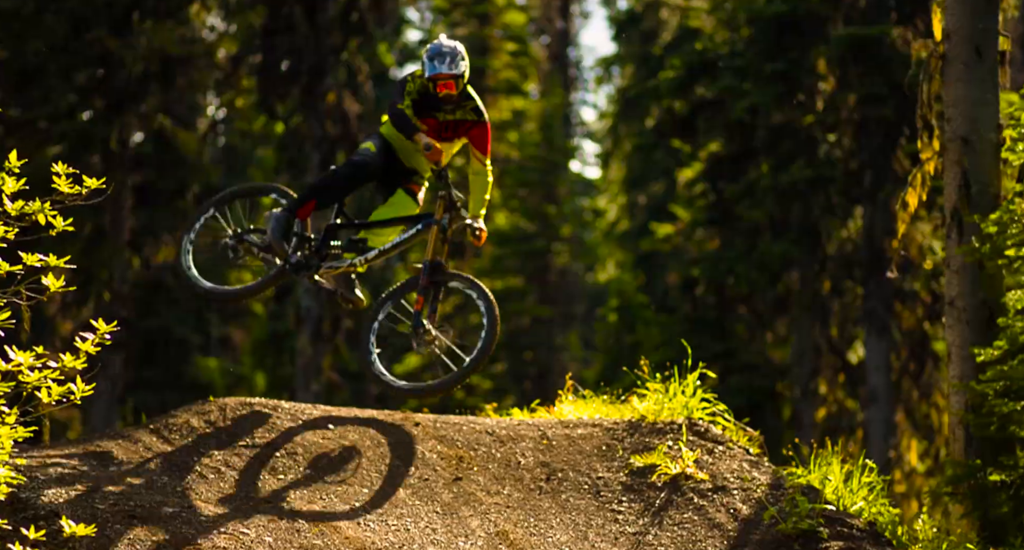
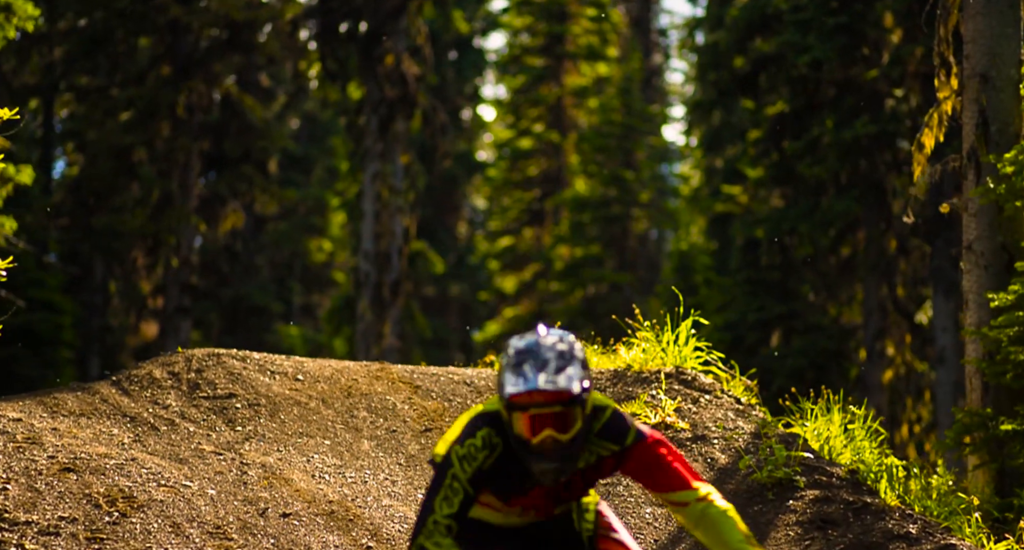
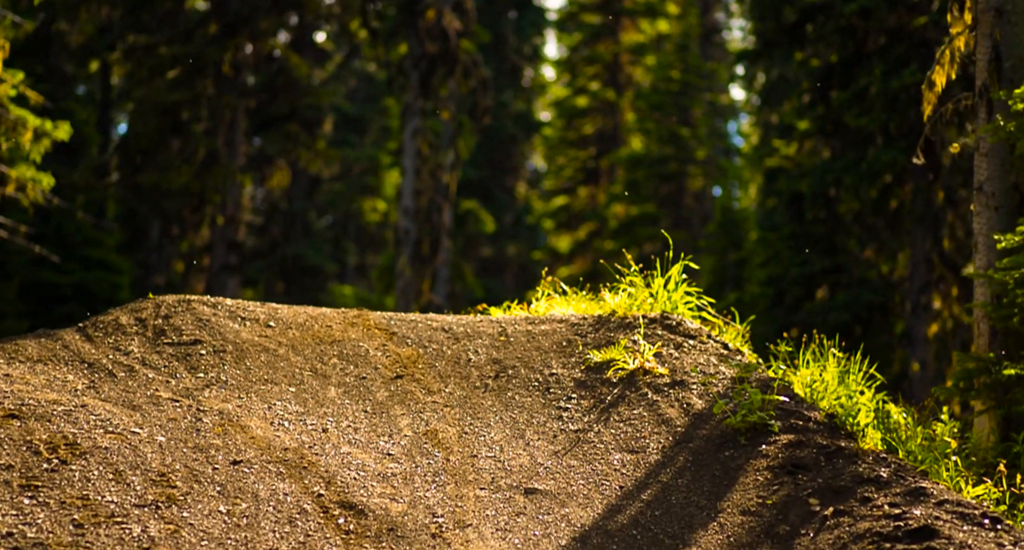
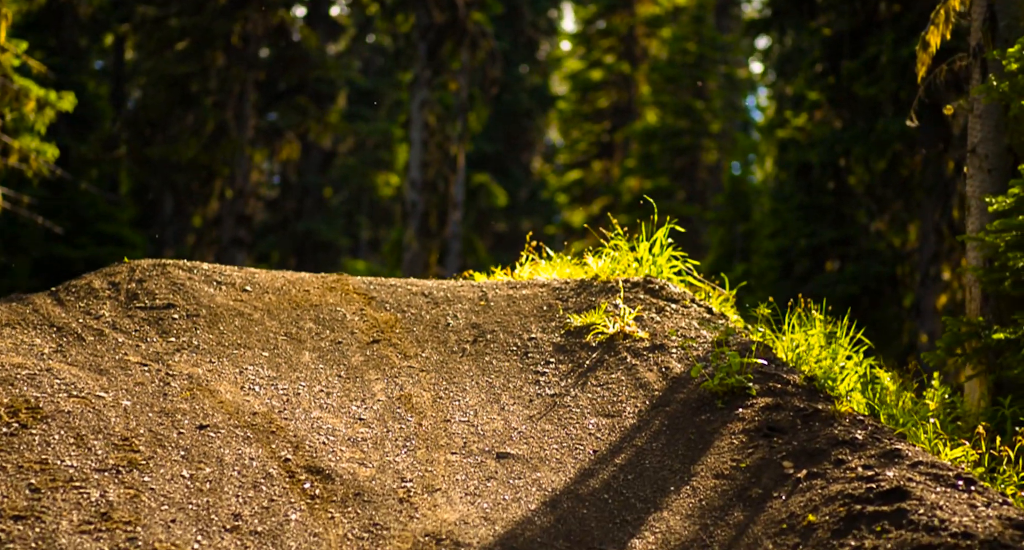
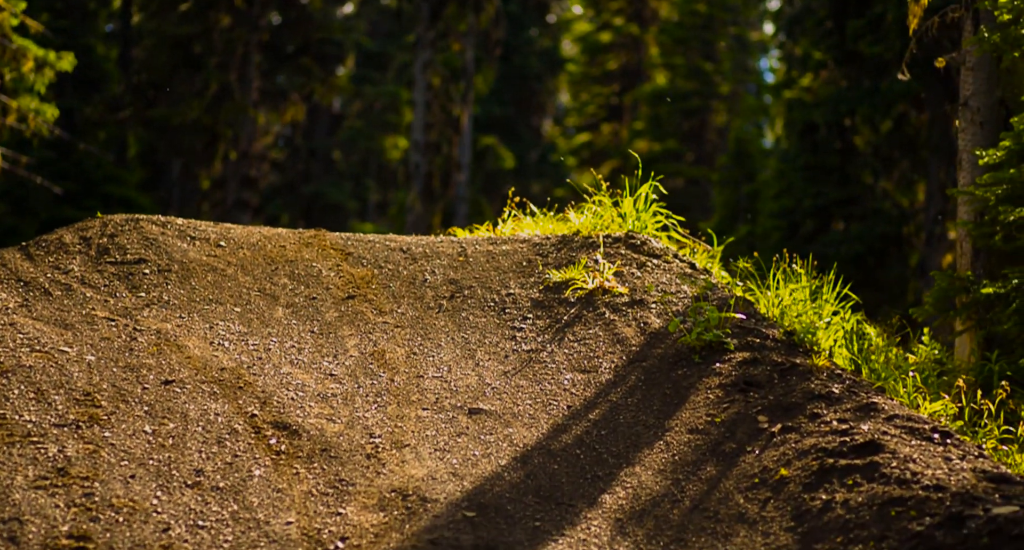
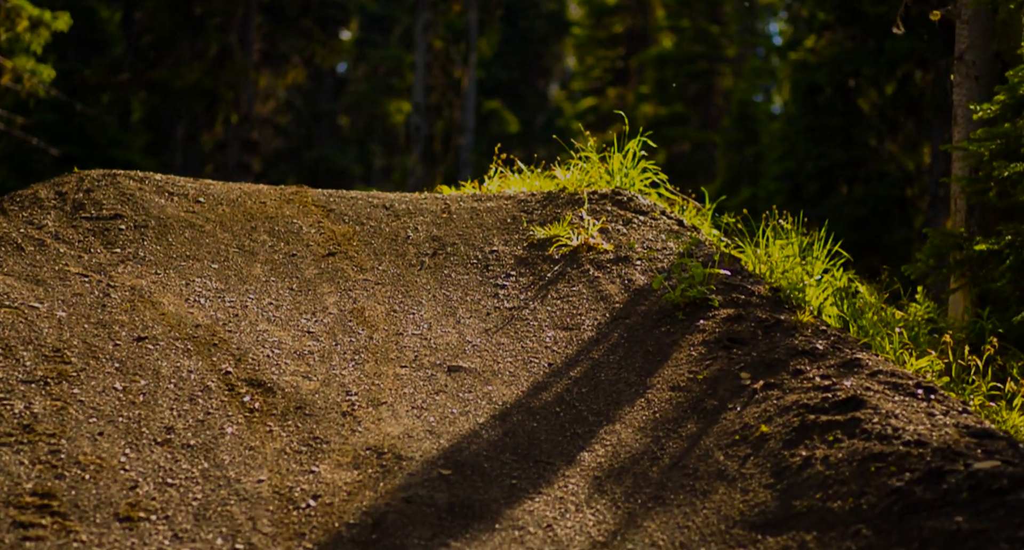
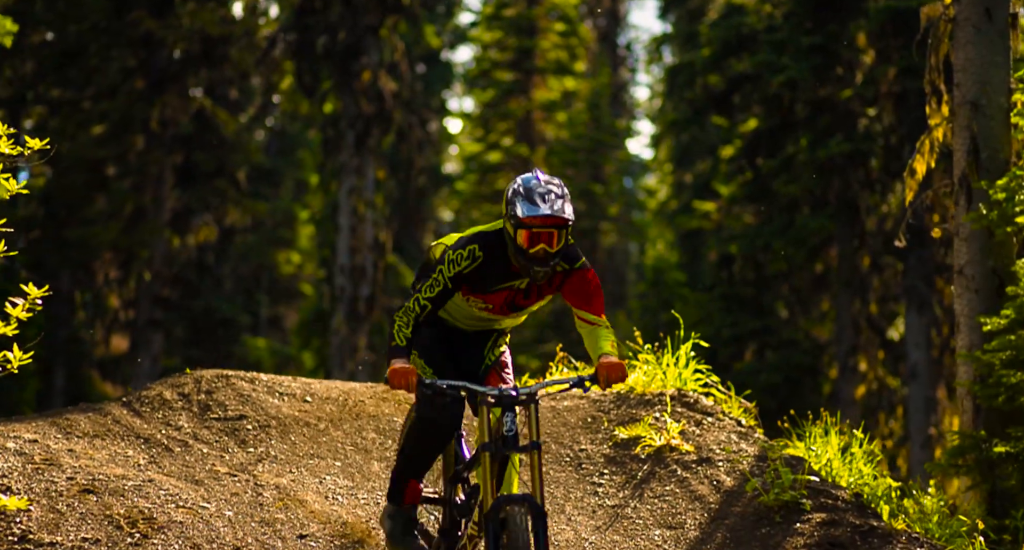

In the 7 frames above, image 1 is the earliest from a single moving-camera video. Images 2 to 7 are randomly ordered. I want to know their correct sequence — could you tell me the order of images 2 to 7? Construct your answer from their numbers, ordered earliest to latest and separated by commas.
7, 2, 3, 4, 5, 6
